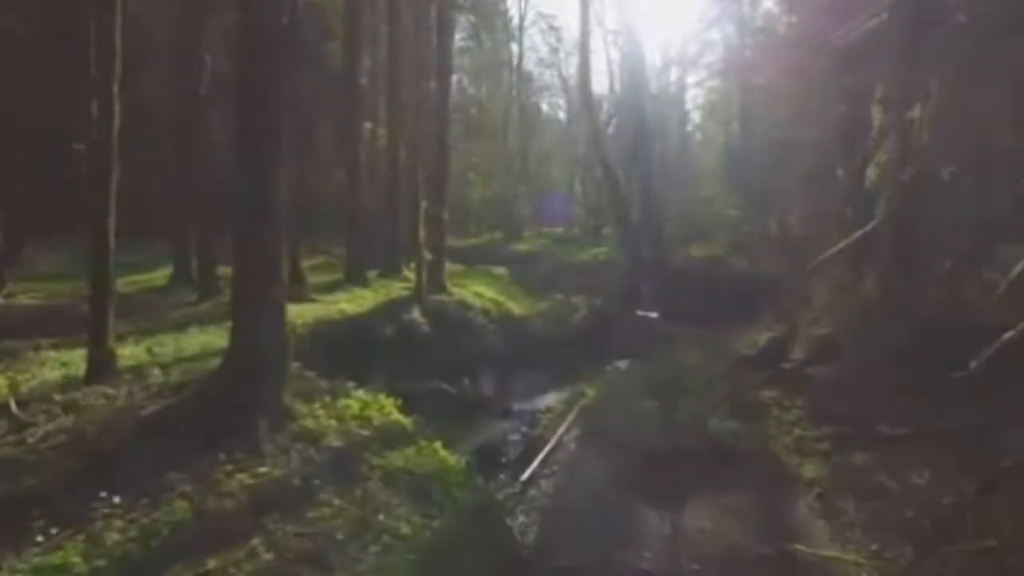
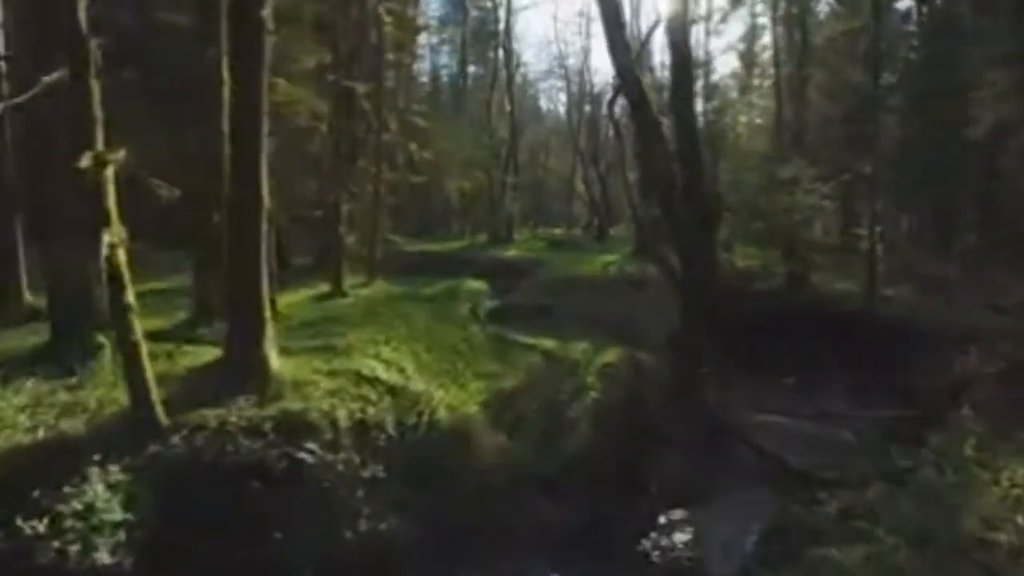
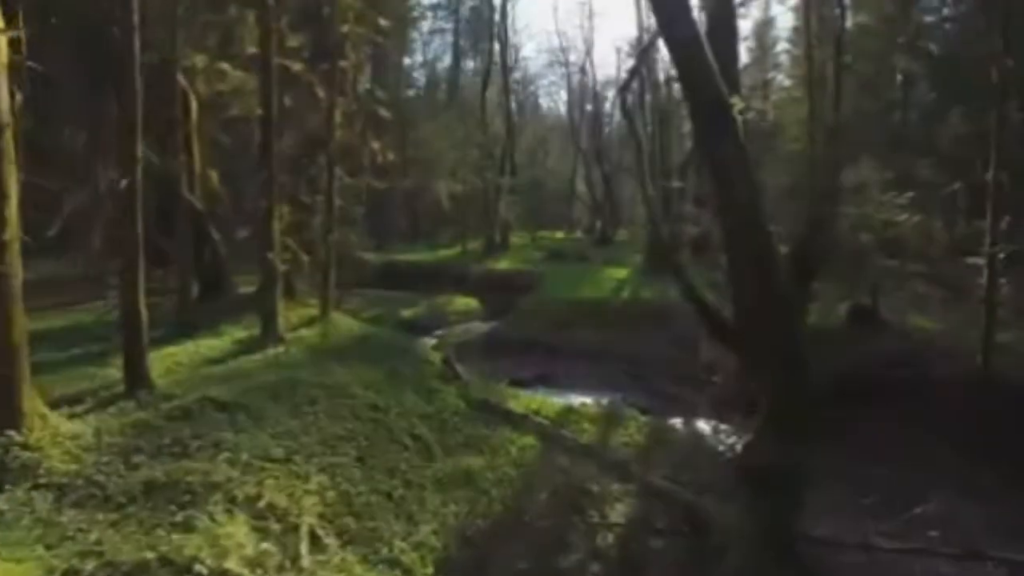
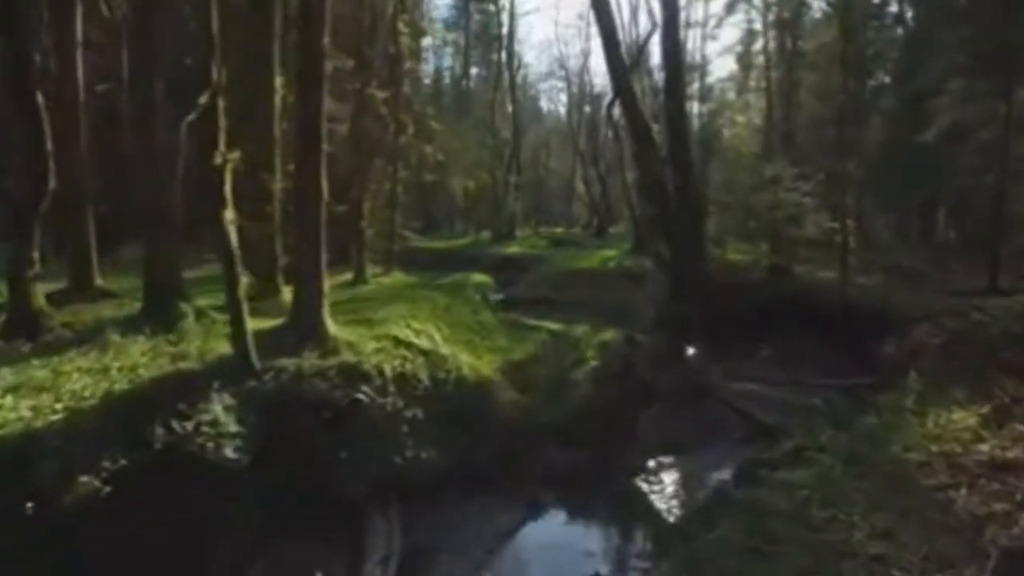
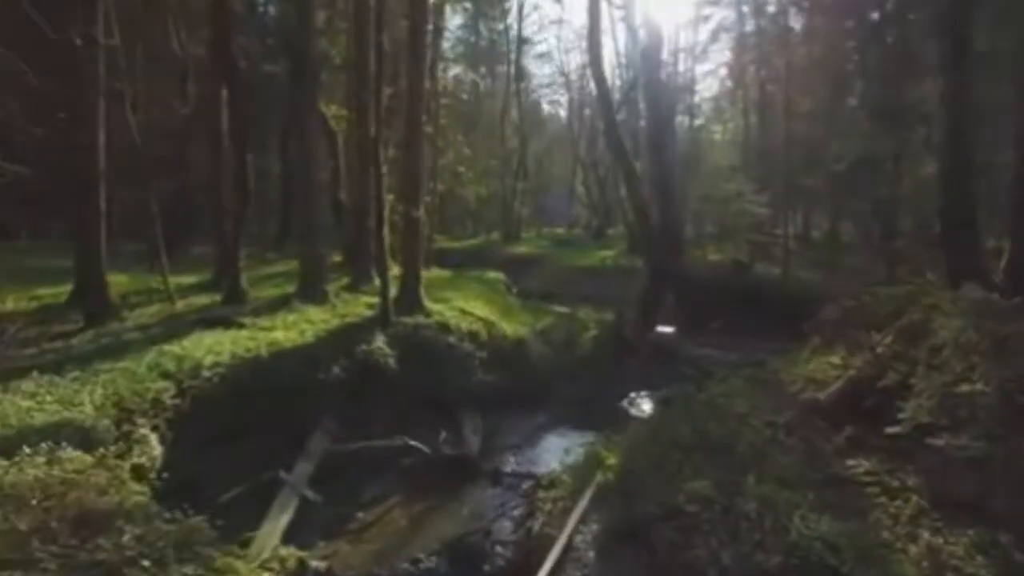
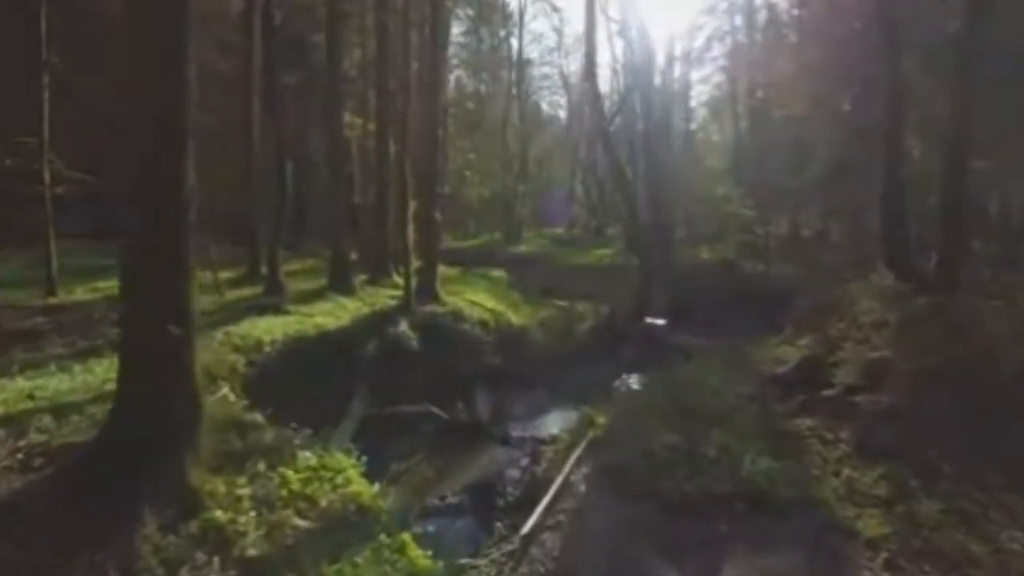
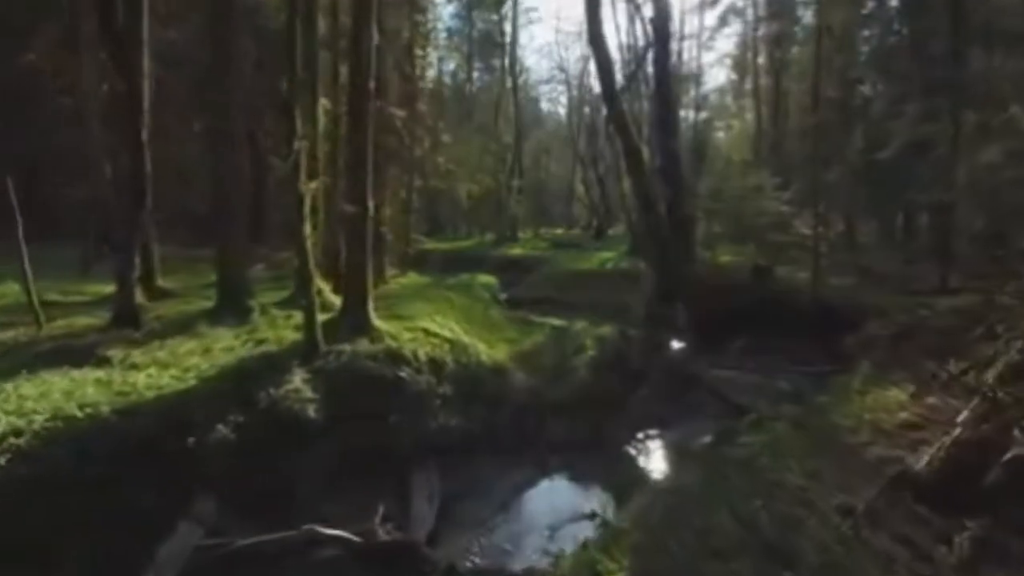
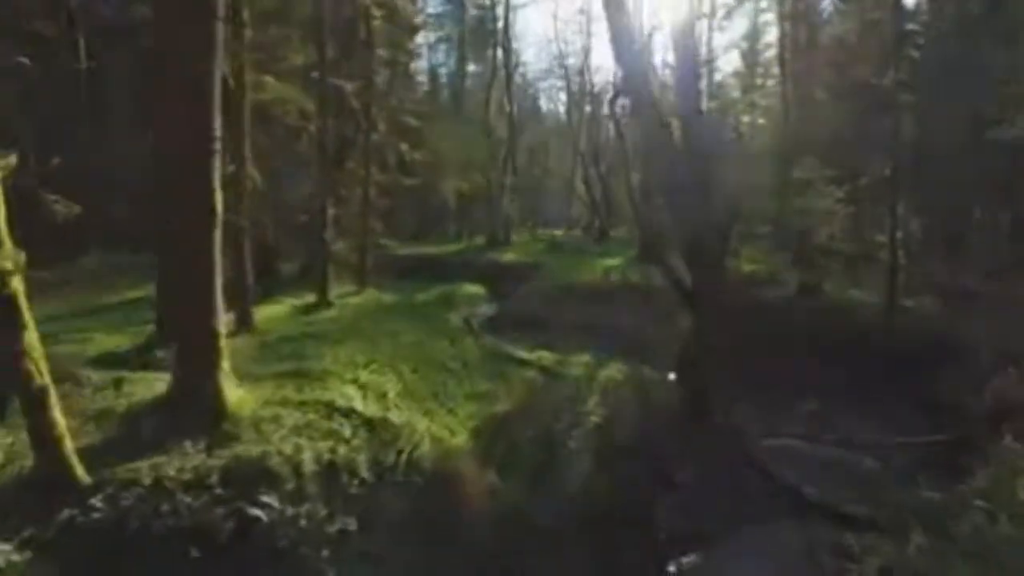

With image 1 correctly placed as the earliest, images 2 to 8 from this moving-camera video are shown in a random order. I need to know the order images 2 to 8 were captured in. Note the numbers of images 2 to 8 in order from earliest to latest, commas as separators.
6, 5, 7, 4, 2, 8, 3
